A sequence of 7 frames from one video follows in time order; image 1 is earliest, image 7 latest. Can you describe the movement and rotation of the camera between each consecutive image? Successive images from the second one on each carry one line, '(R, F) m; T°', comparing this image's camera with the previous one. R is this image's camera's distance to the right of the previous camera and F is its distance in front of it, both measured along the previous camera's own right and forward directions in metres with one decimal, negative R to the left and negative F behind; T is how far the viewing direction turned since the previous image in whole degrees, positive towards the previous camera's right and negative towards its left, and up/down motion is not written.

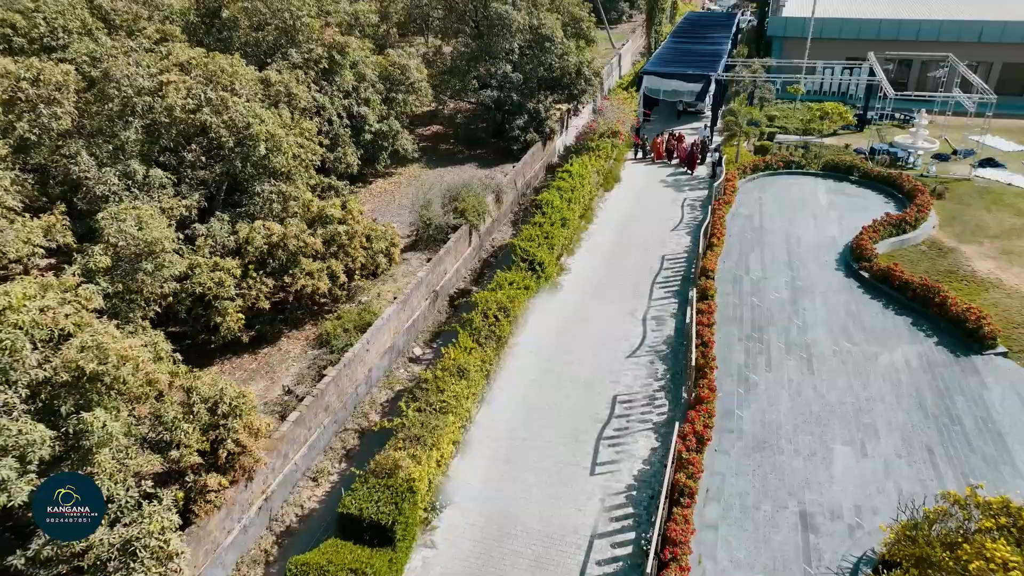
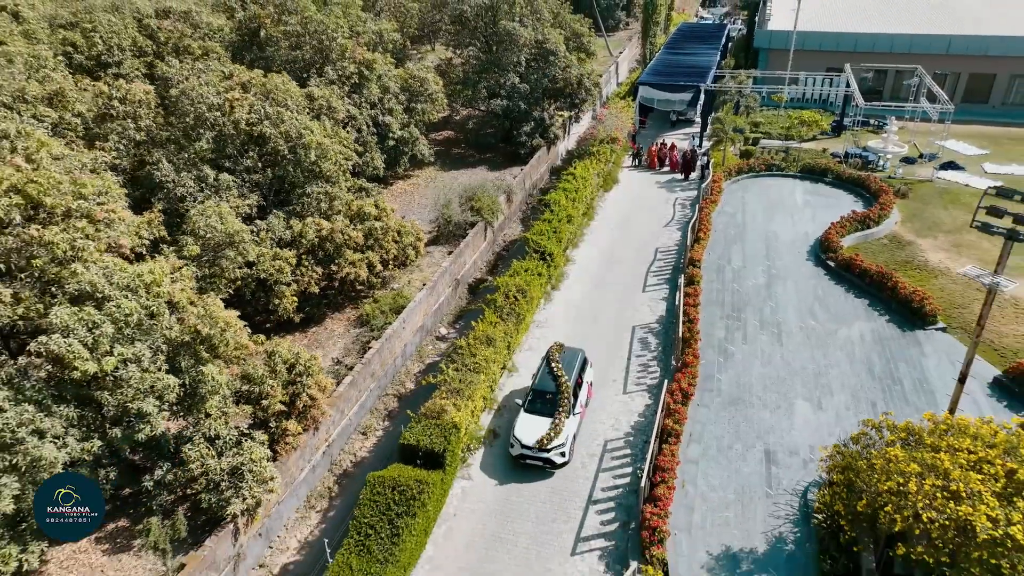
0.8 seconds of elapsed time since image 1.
(-0.4, -2.5) m; 0°
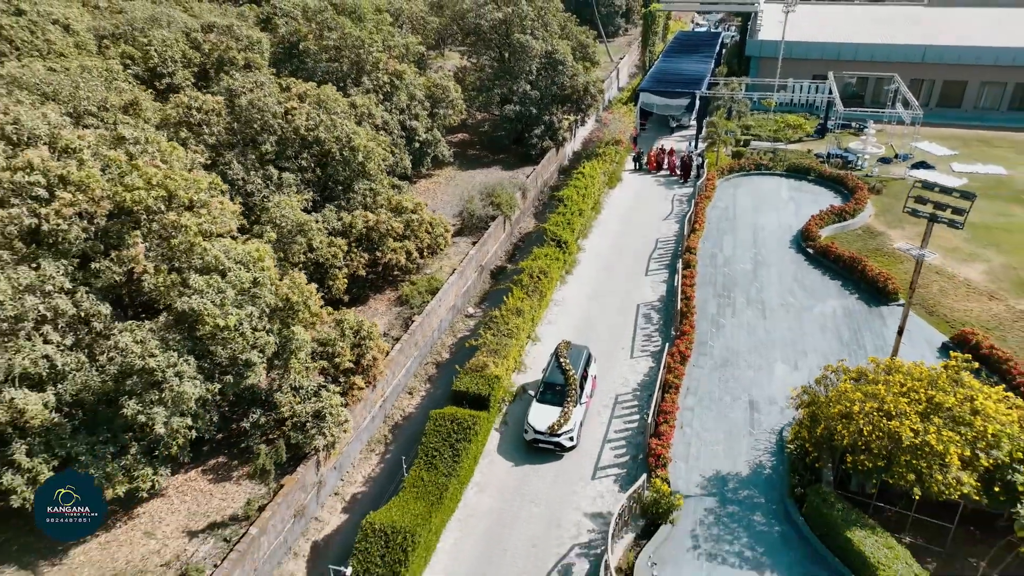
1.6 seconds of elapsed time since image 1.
(-0.7, -2.7) m; 0°
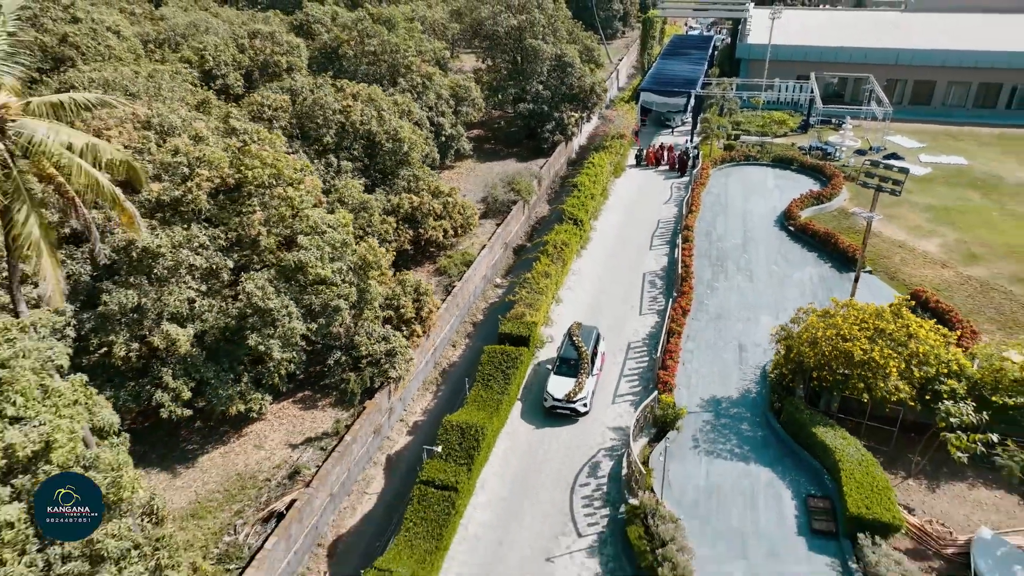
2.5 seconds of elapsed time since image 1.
(-1.0, -3.4) m; +1°
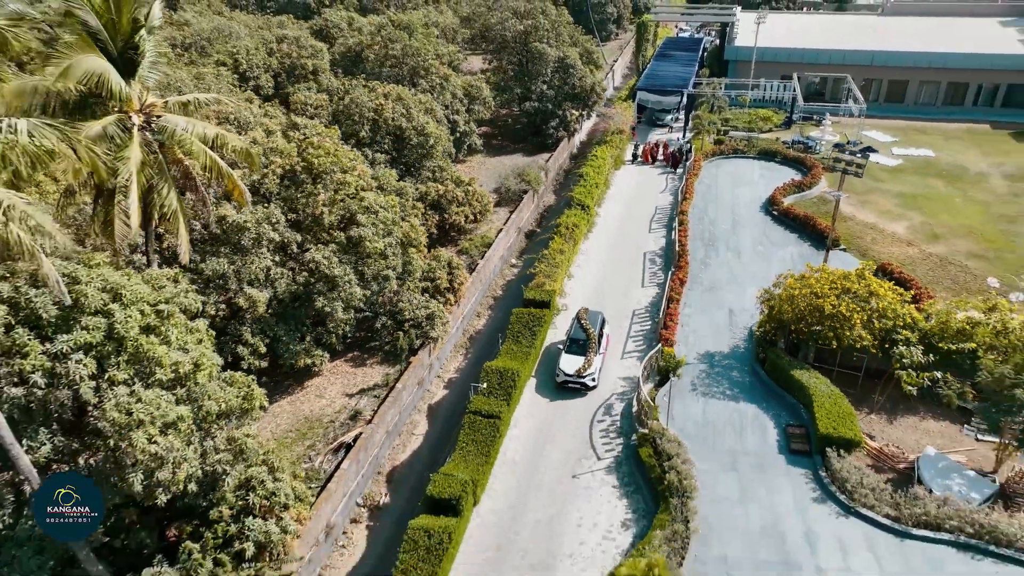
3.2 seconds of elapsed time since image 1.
(-0.9, -2.8) m; +1°
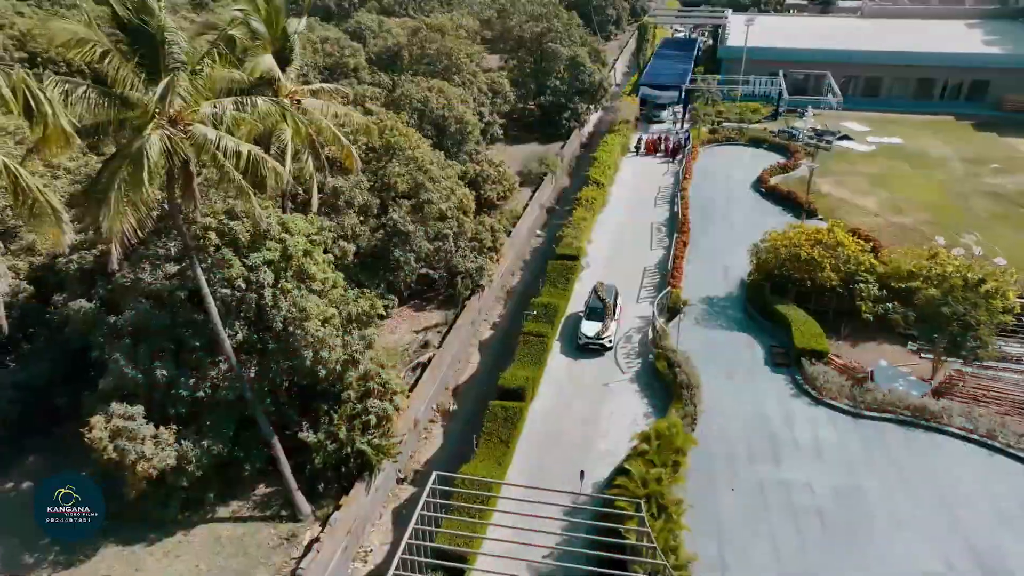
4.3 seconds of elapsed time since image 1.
(-1.5, -4.4) m; +1°
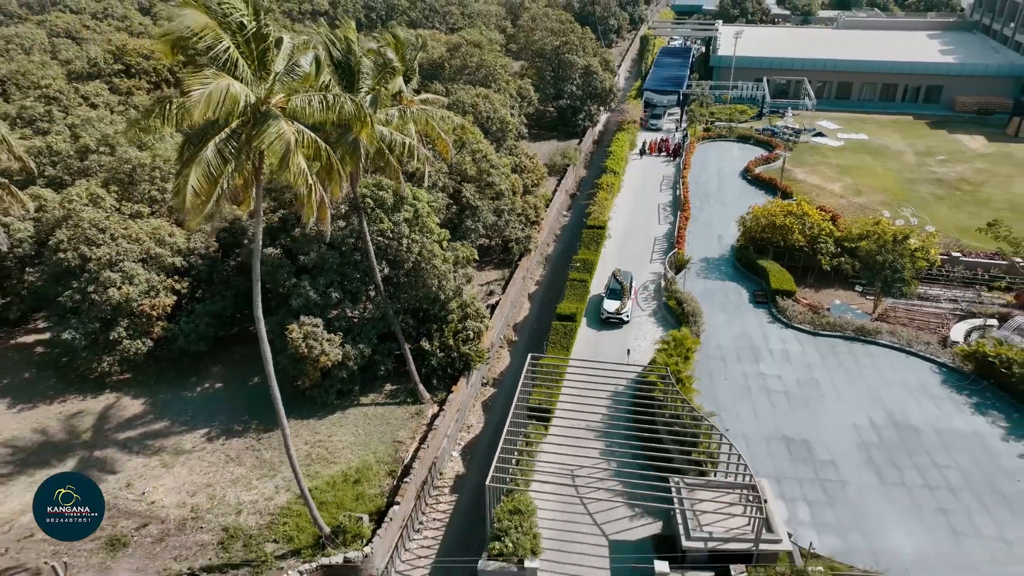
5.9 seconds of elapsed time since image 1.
(-2.2, -6.9) m; +1°
